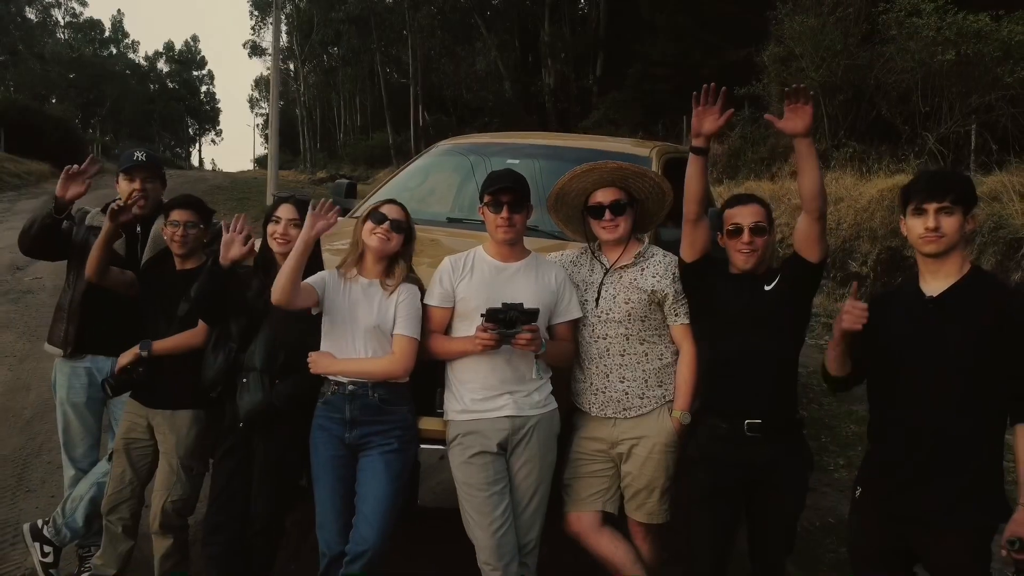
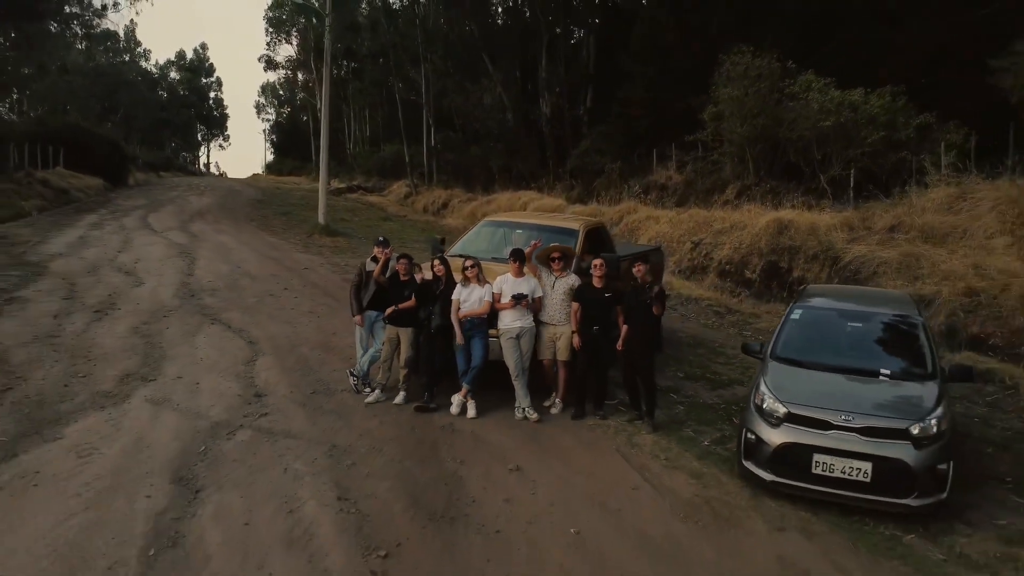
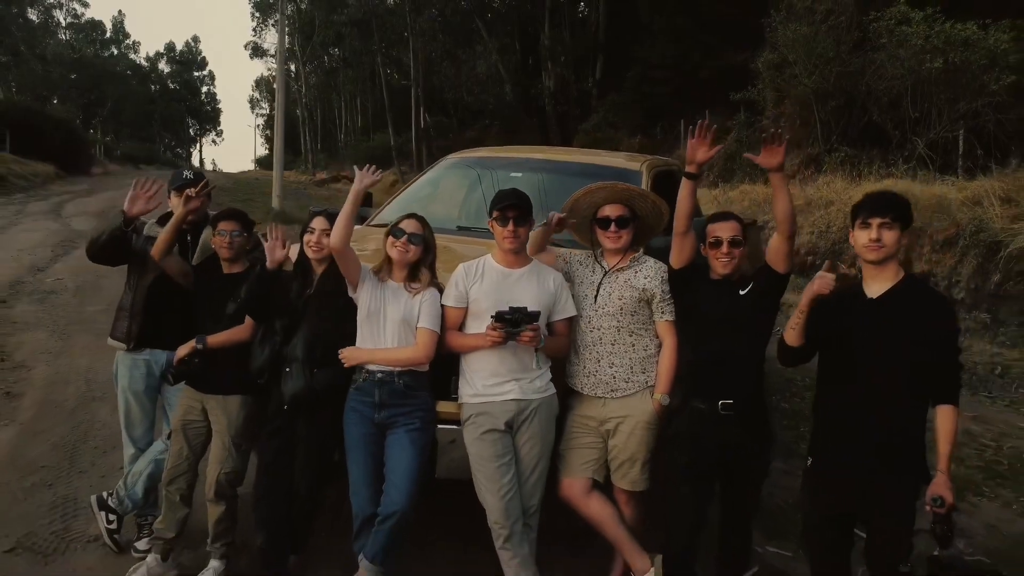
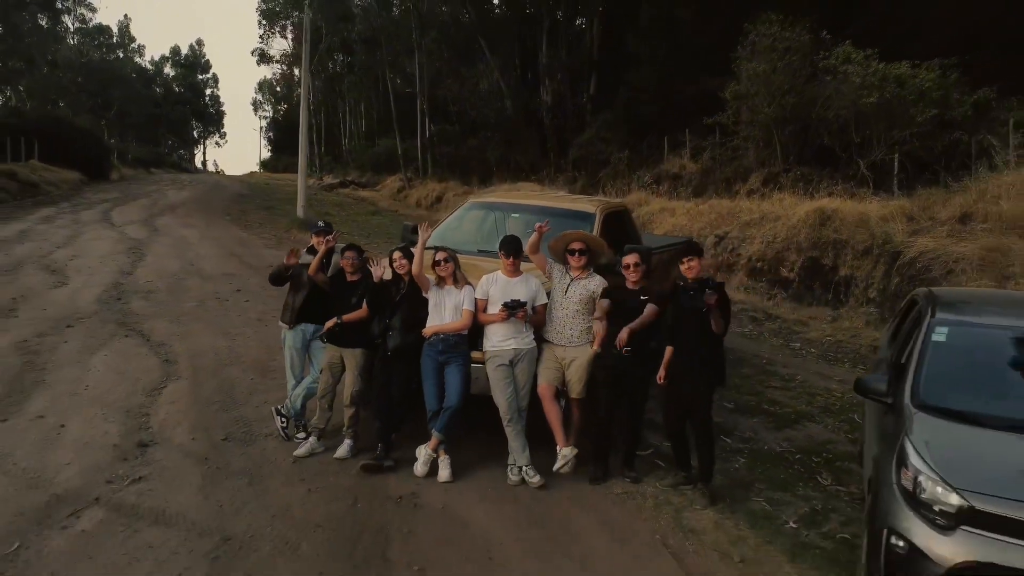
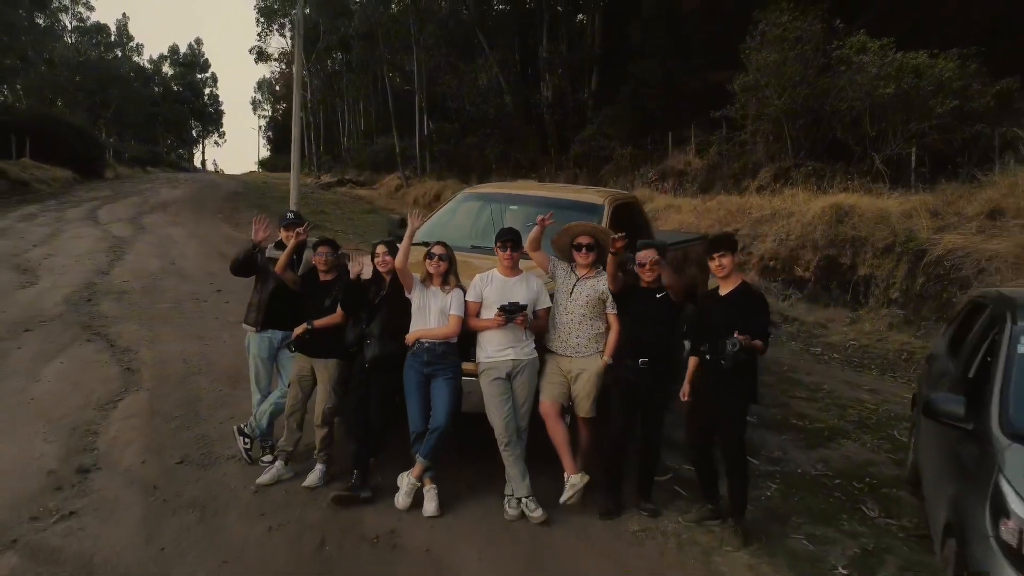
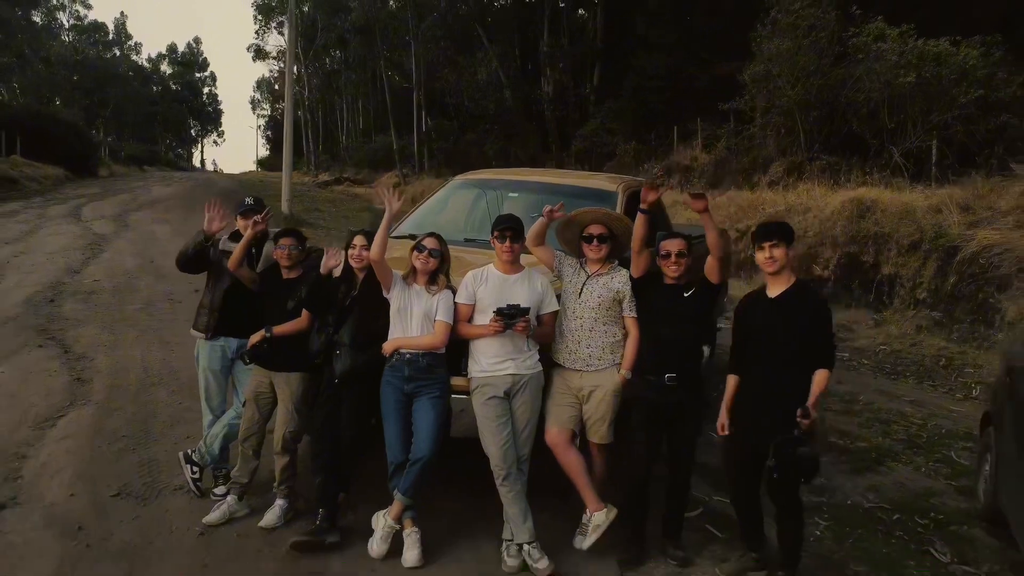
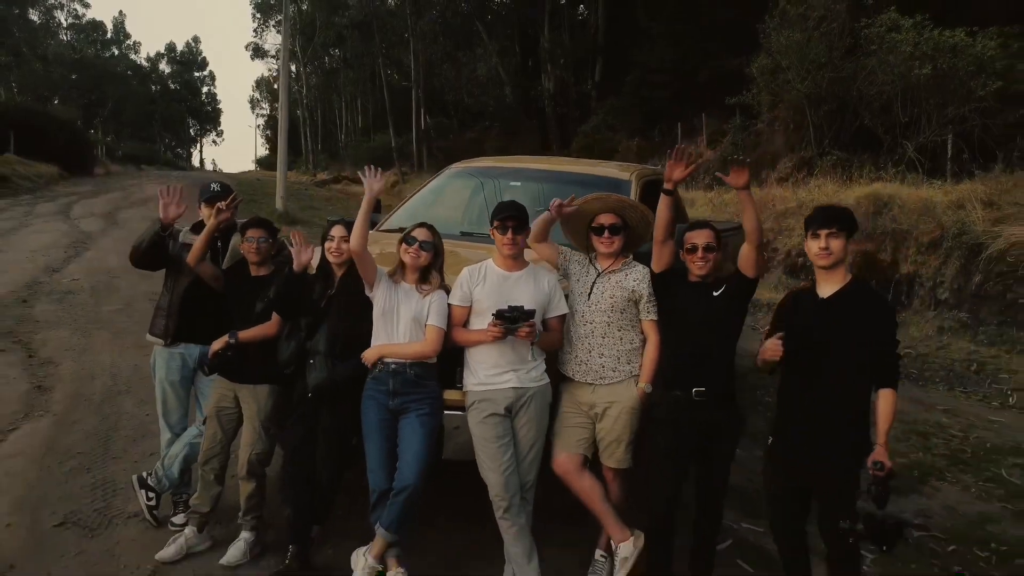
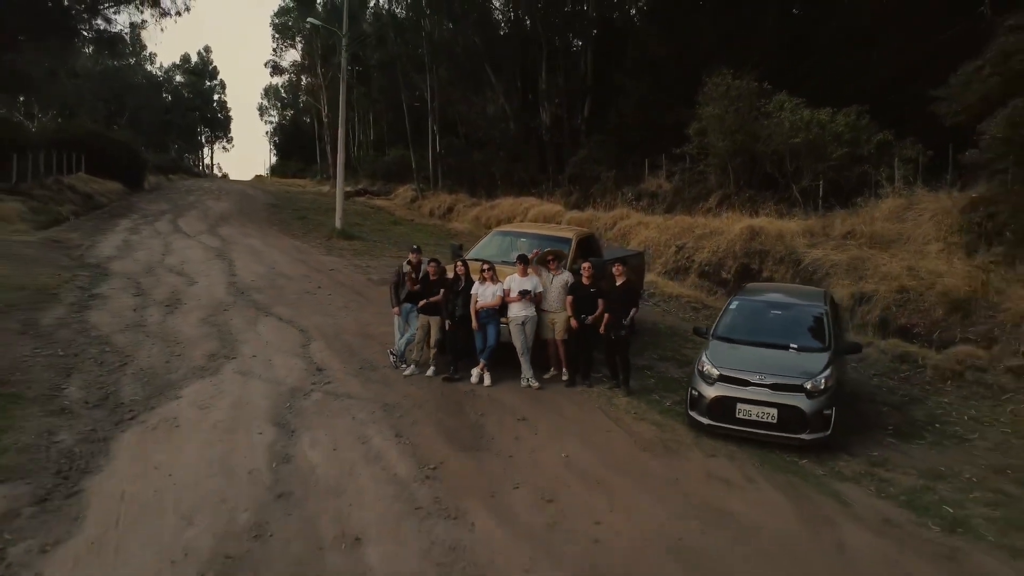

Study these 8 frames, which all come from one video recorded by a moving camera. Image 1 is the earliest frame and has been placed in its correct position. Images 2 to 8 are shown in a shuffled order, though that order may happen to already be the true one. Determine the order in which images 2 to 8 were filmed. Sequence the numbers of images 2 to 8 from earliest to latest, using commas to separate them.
3, 7, 6, 5, 4, 2, 8
